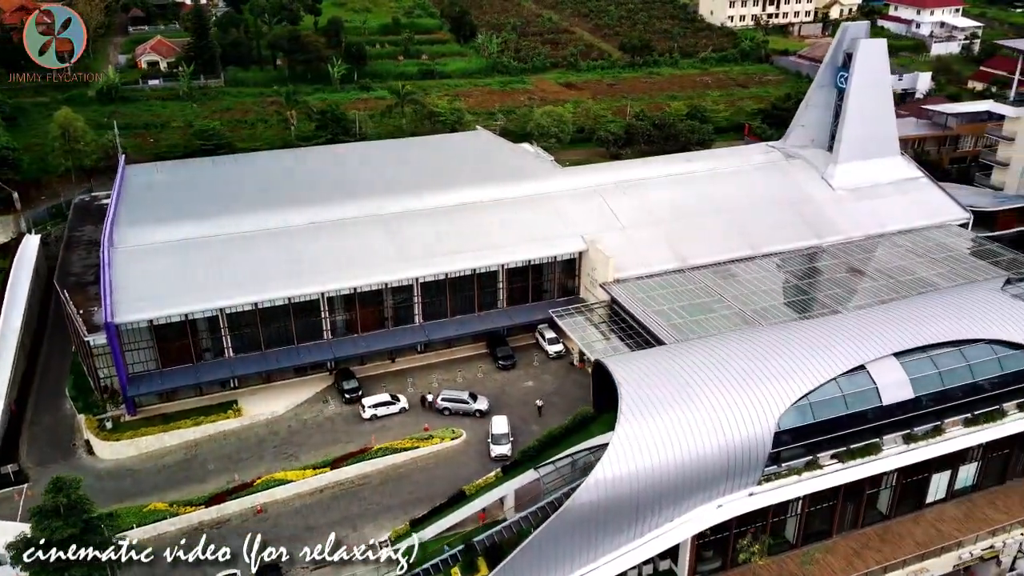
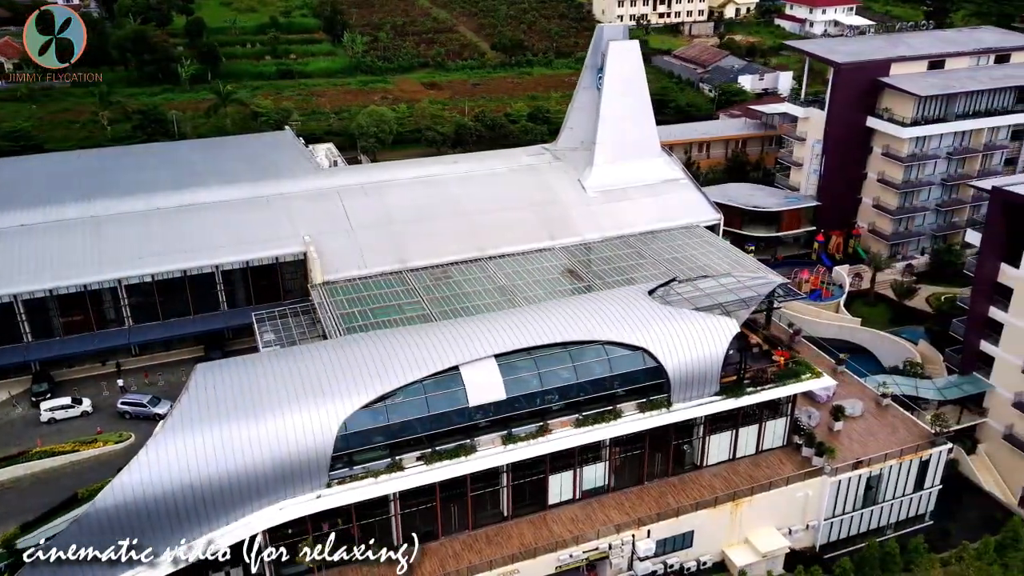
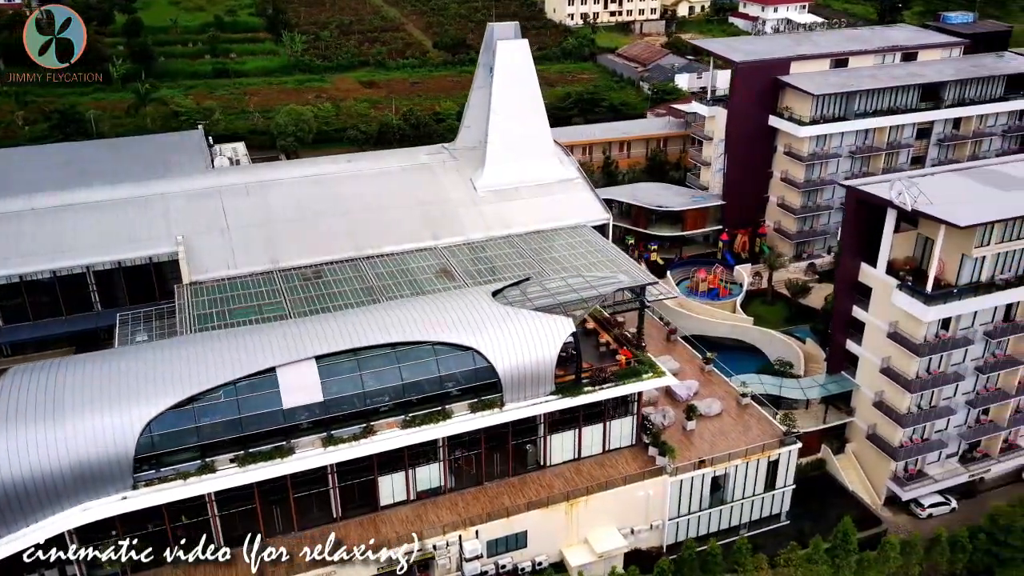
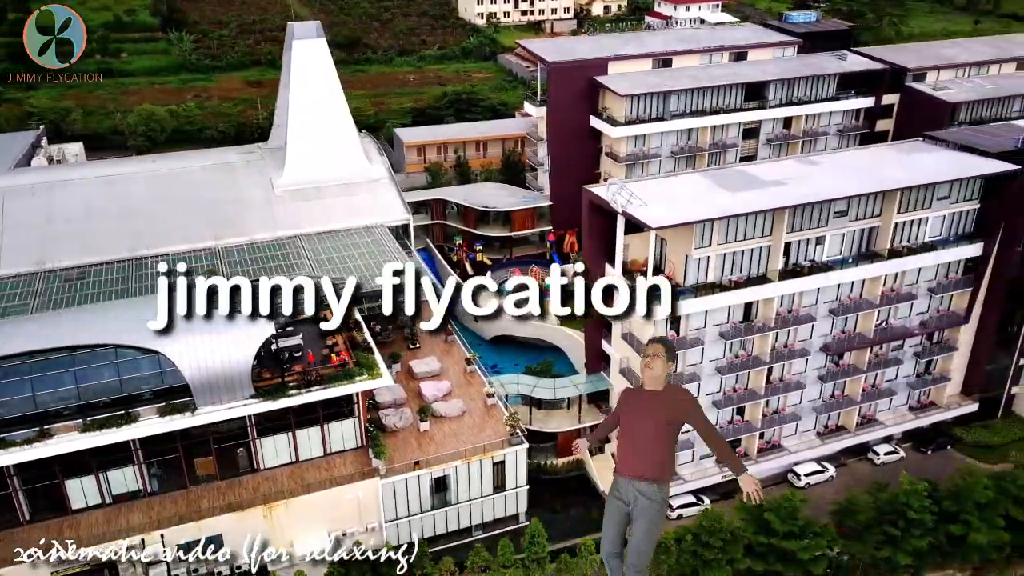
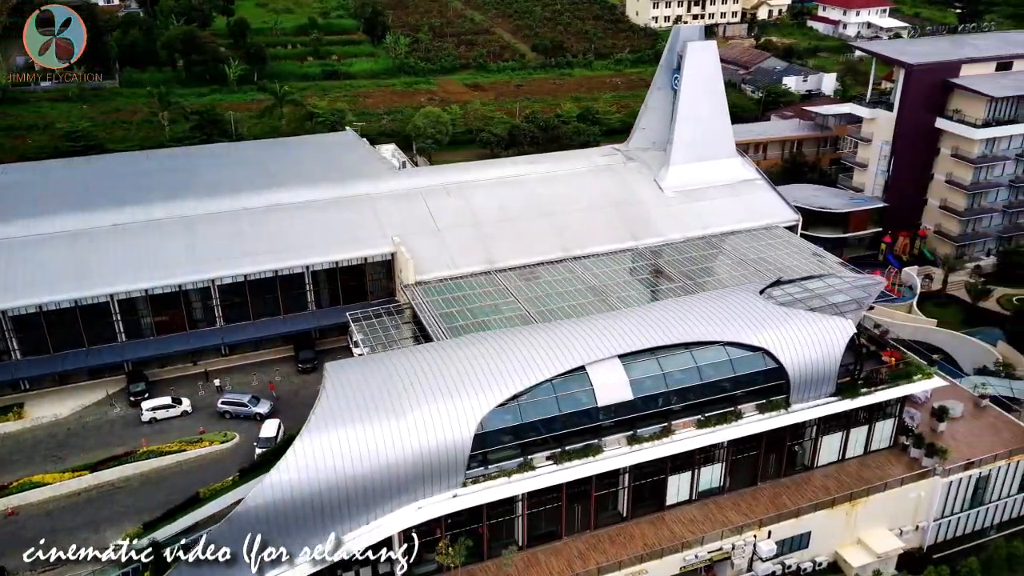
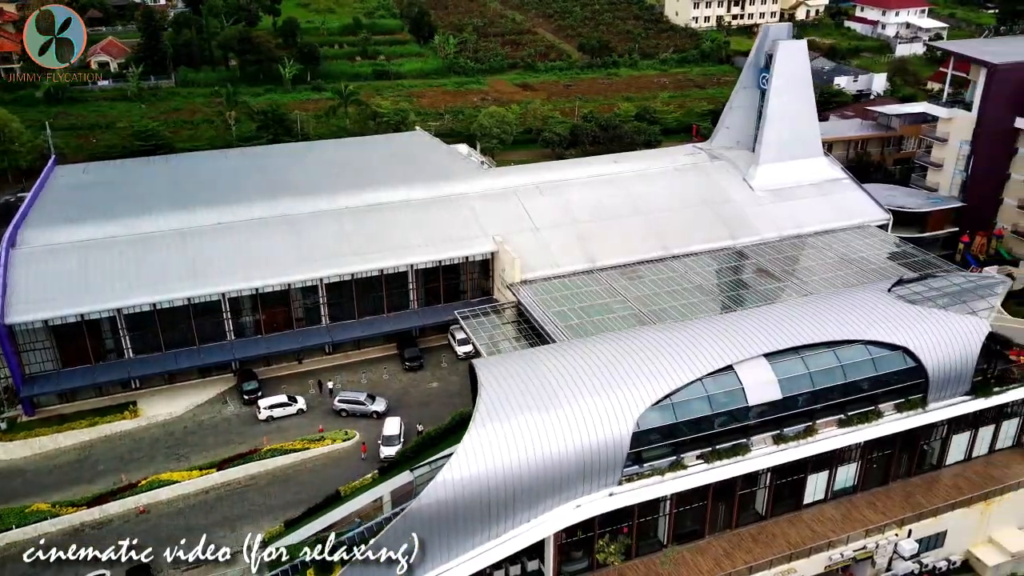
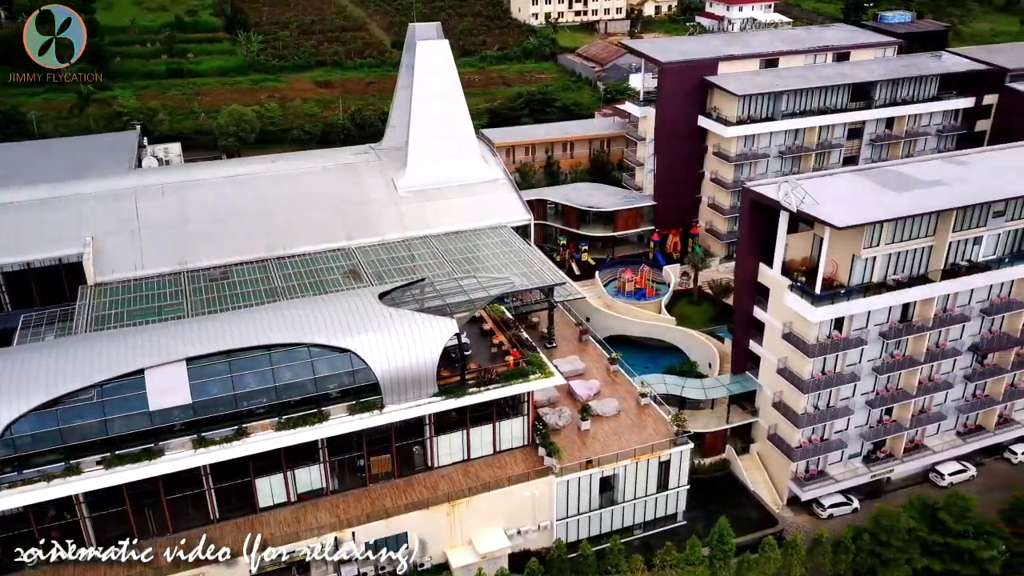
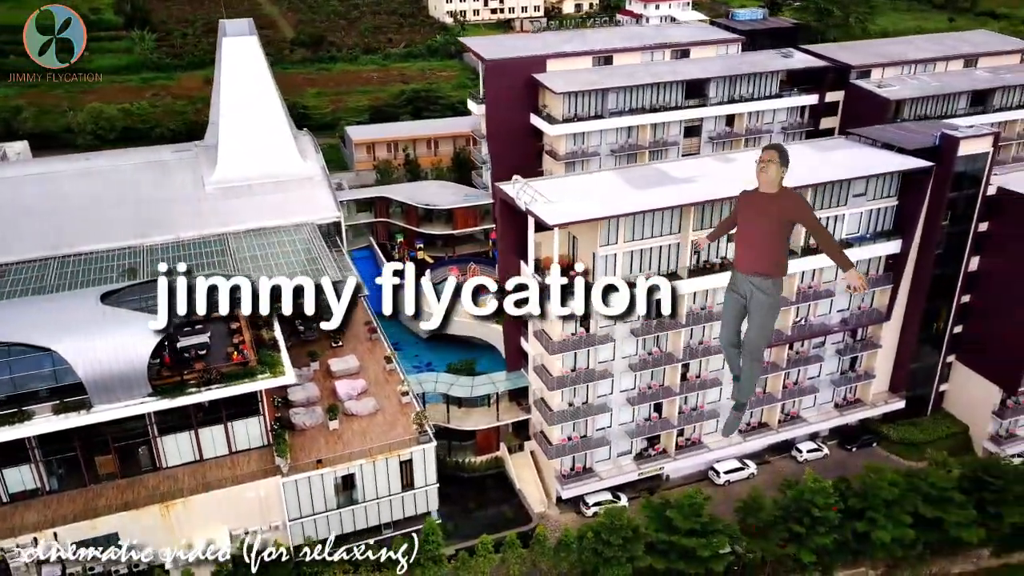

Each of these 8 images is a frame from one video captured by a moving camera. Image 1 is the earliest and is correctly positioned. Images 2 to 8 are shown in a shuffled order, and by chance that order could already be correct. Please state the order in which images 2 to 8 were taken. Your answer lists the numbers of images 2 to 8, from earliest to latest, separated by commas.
6, 5, 2, 3, 7, 4, 8
